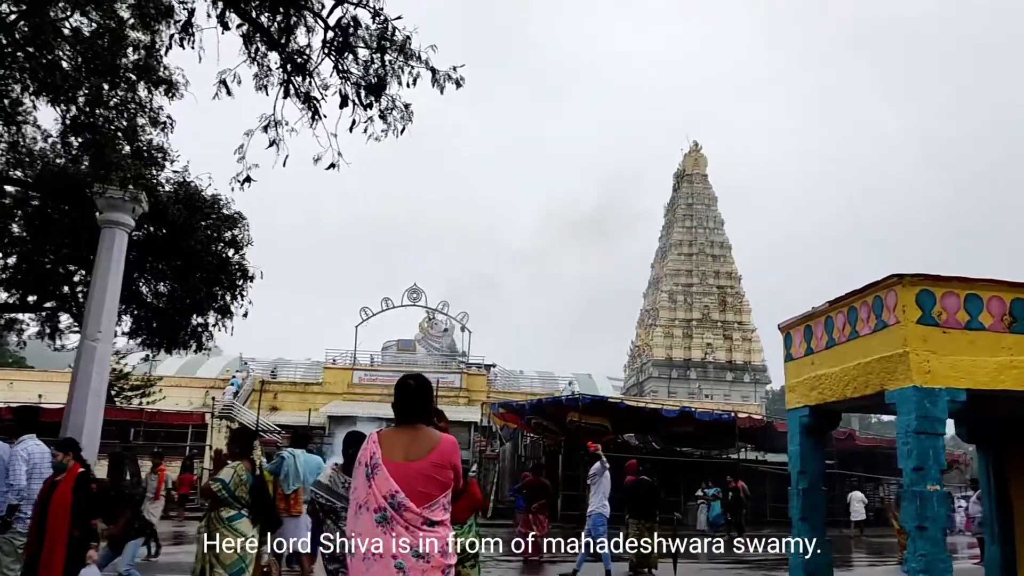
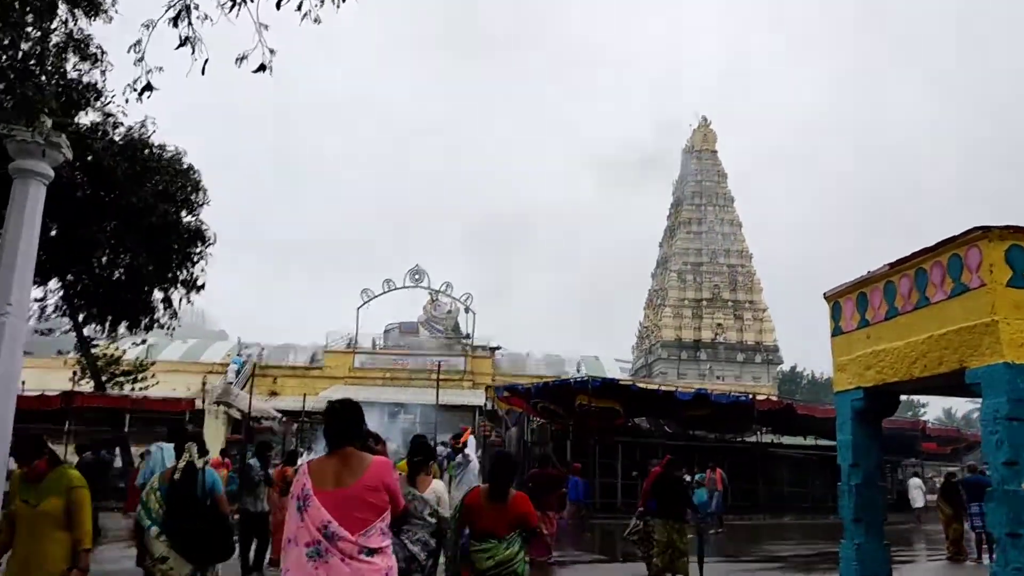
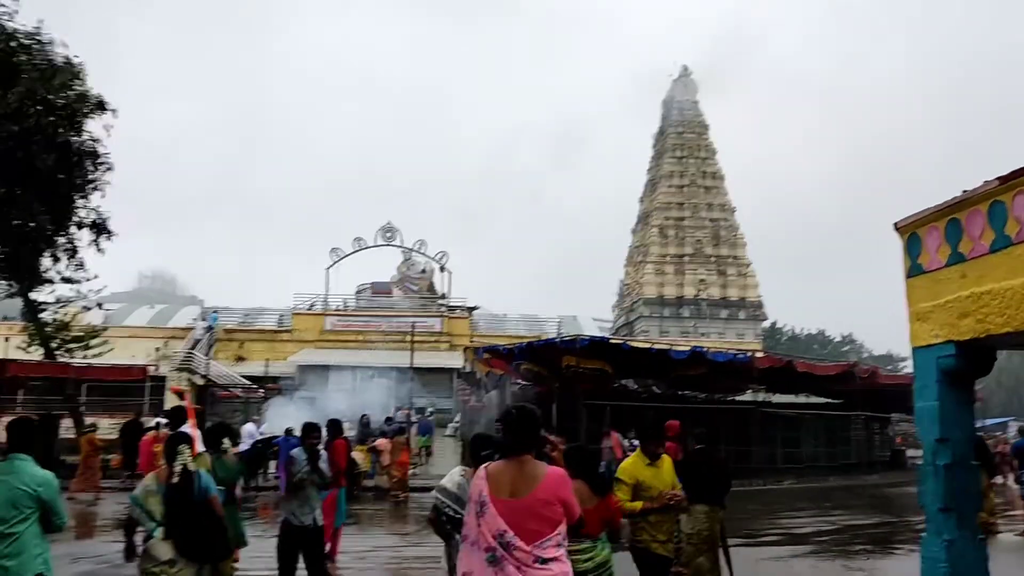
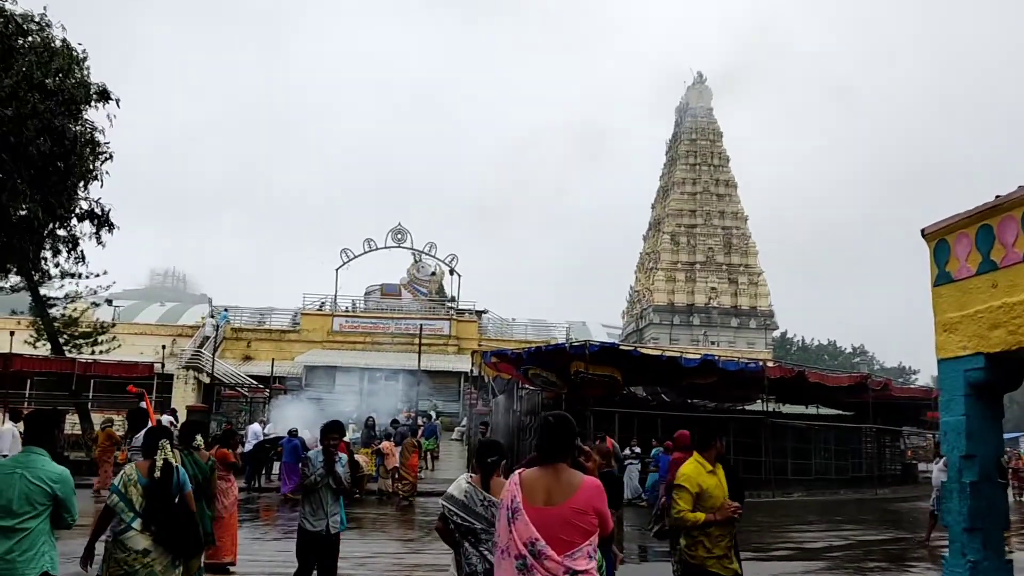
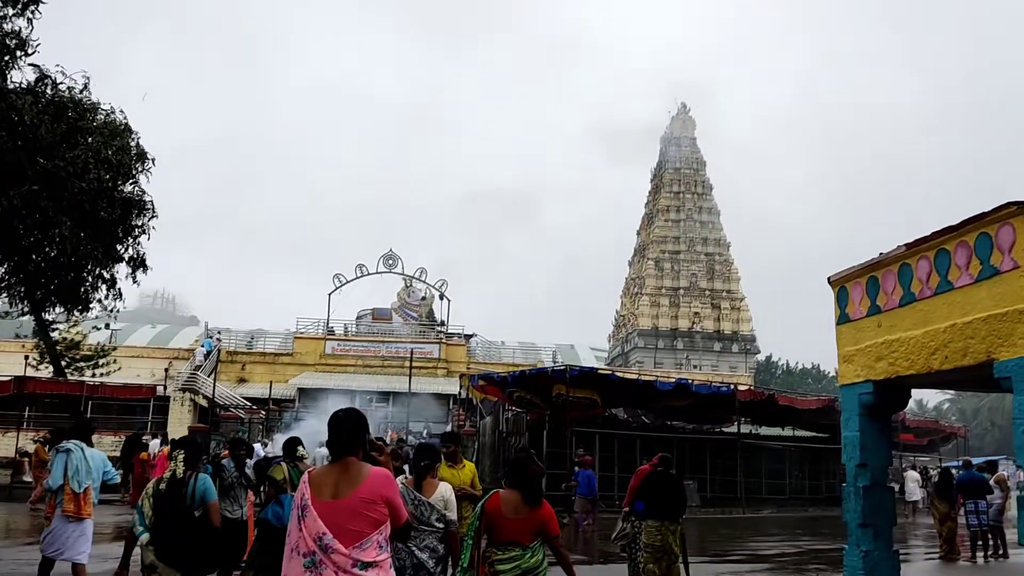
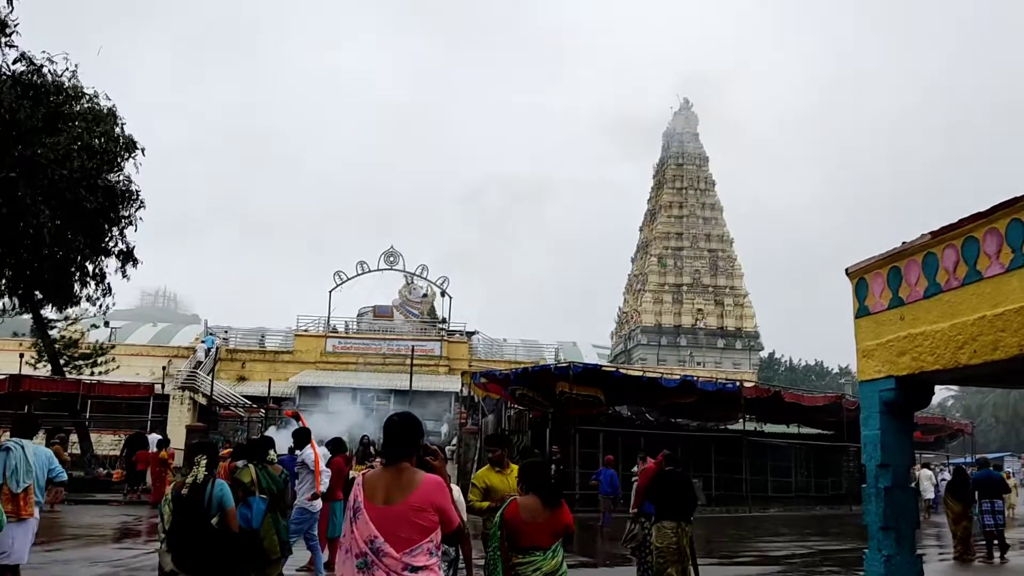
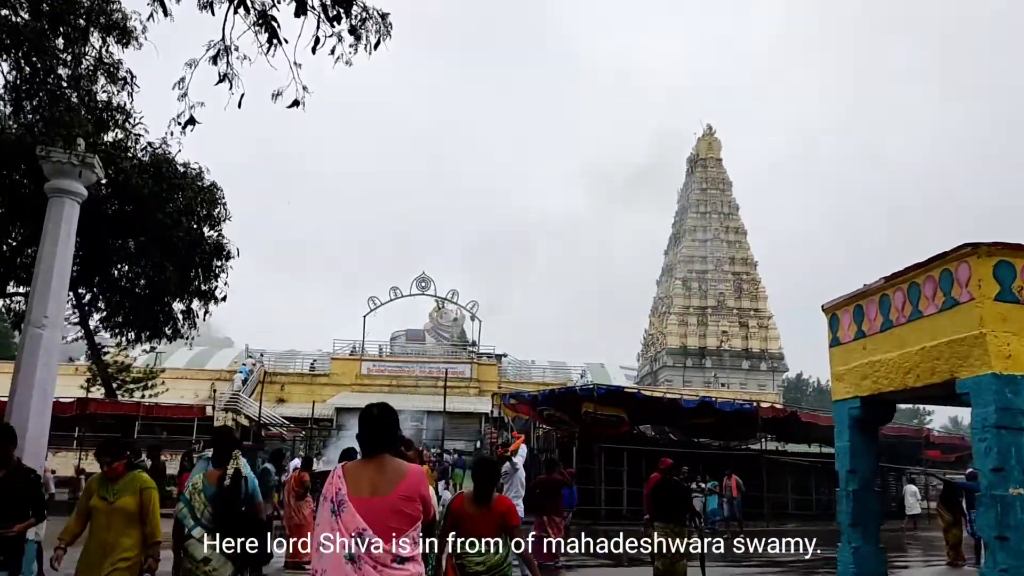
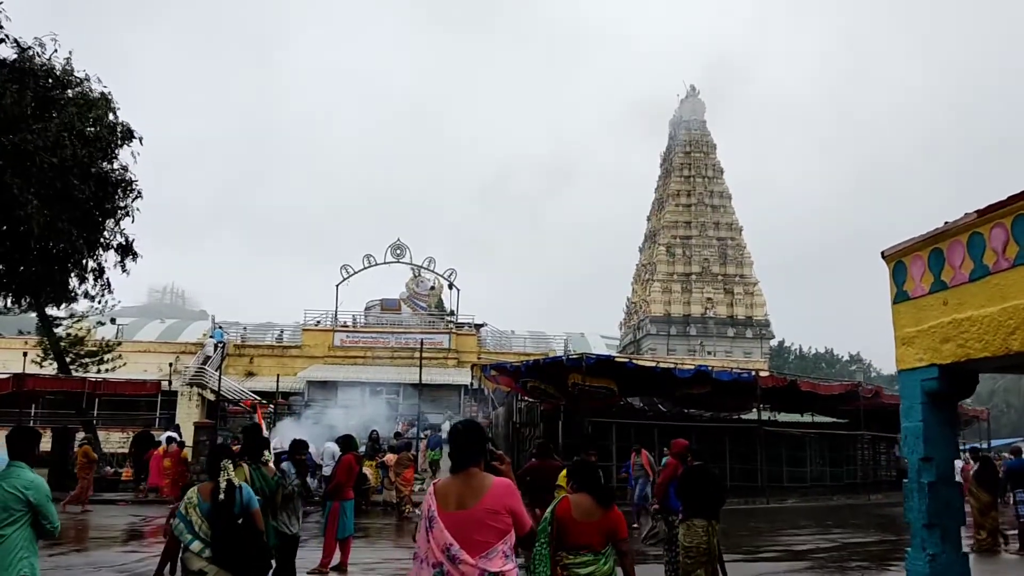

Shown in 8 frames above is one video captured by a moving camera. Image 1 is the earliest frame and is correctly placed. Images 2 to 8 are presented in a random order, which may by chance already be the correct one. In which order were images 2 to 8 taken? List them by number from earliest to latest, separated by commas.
7, 2, 5, 6, 8, 3, 4
